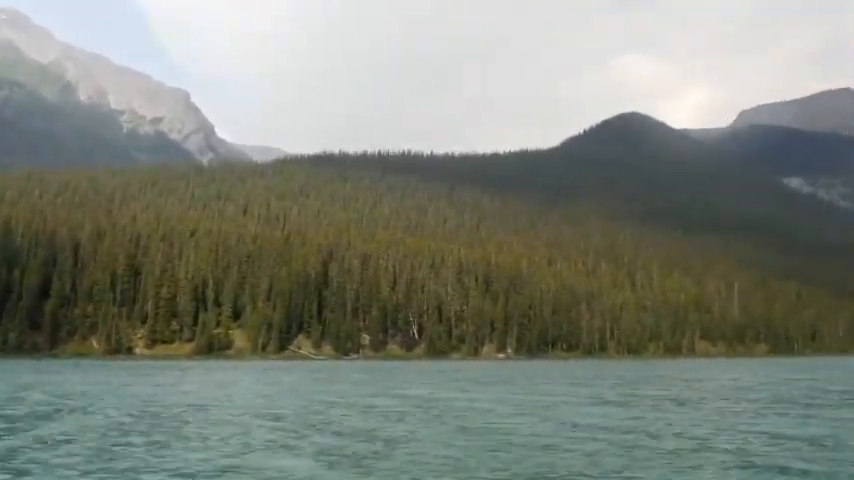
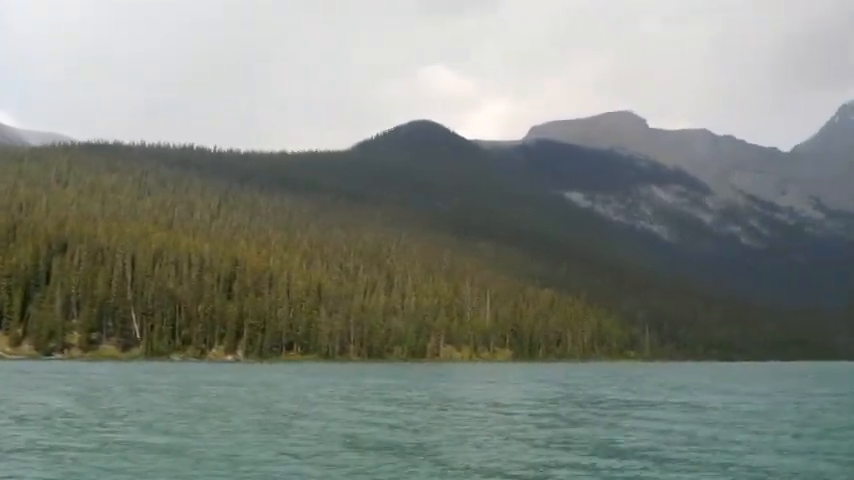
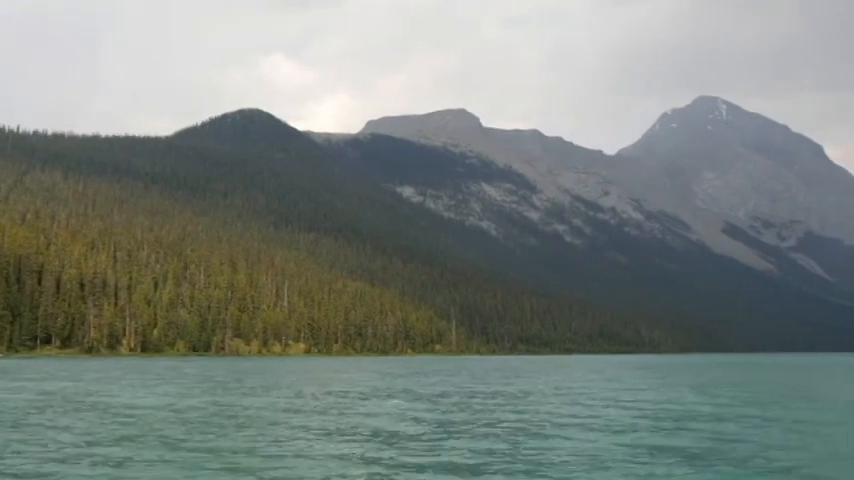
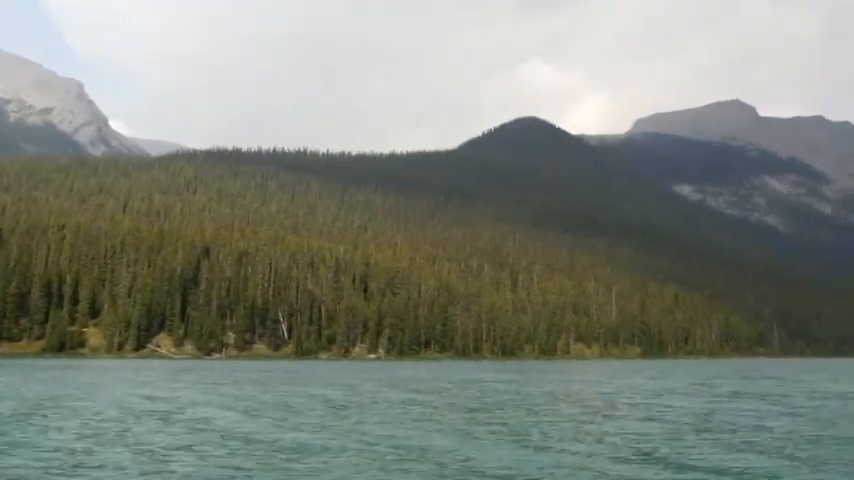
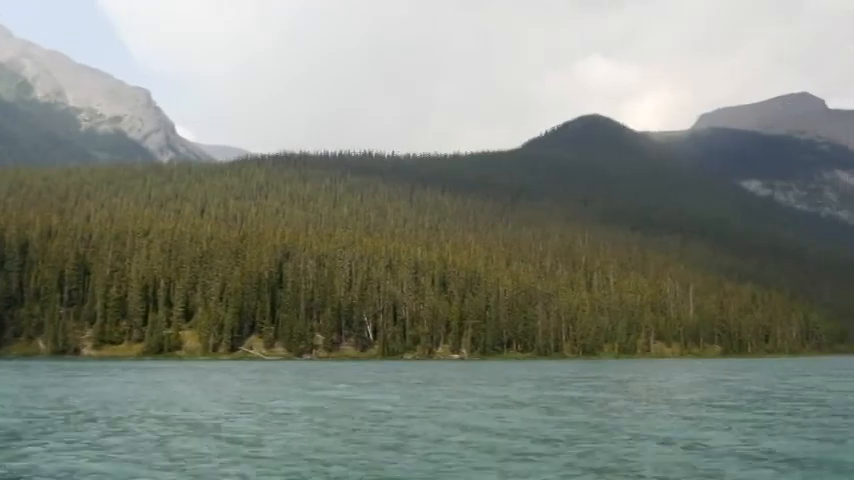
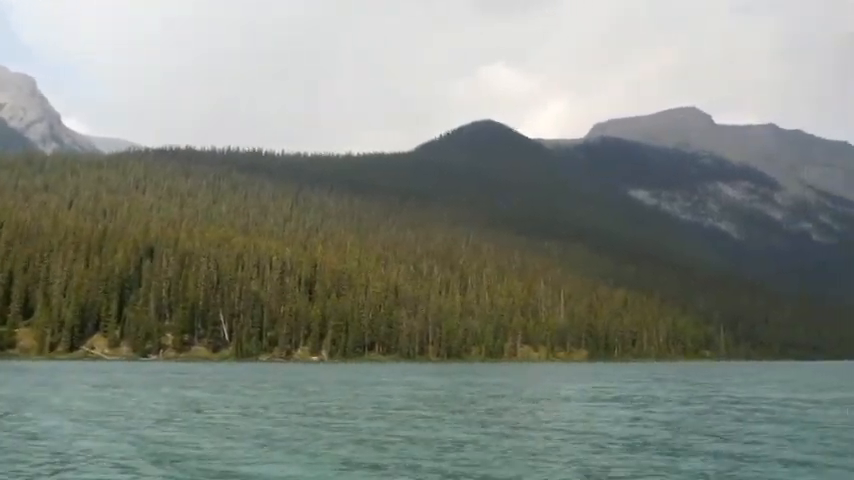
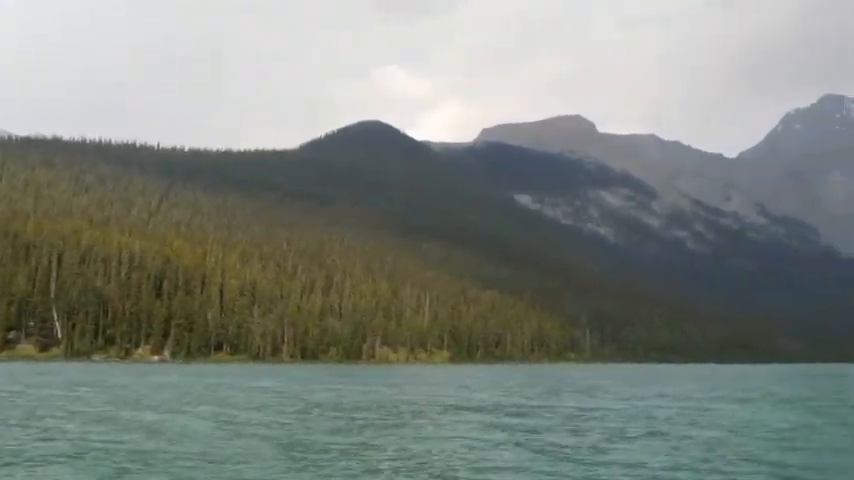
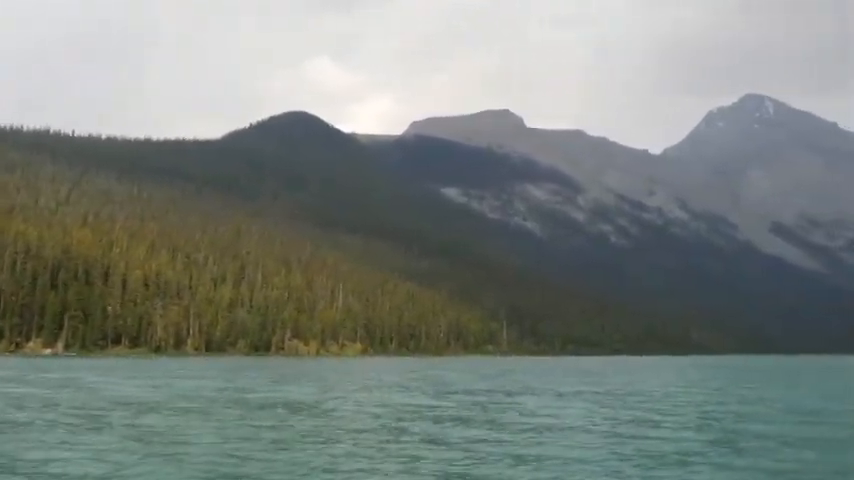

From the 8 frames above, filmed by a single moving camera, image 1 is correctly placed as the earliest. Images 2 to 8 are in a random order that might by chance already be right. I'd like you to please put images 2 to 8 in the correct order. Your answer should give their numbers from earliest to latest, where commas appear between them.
5, 4, 6, 2, 7, 8, 3
